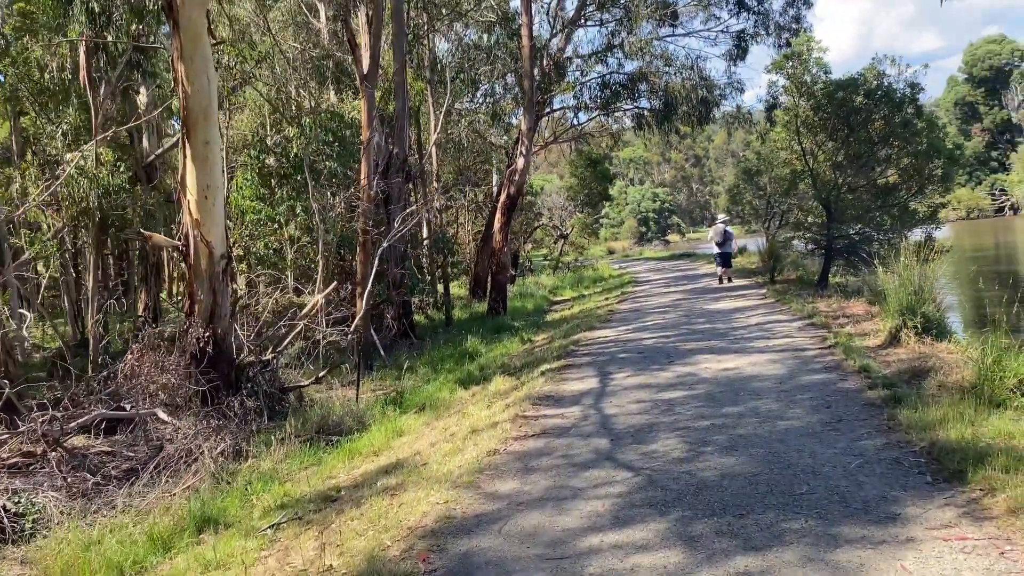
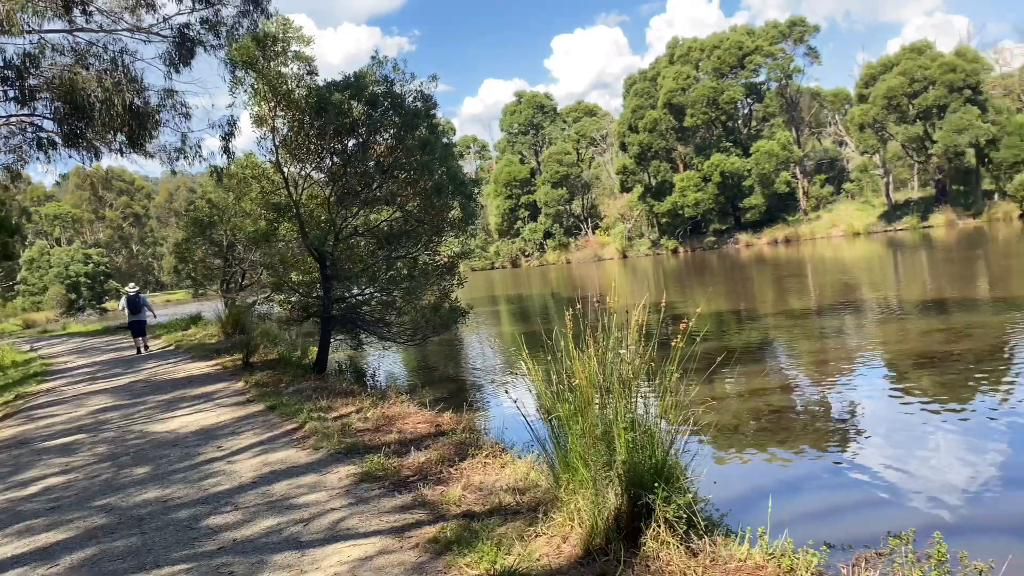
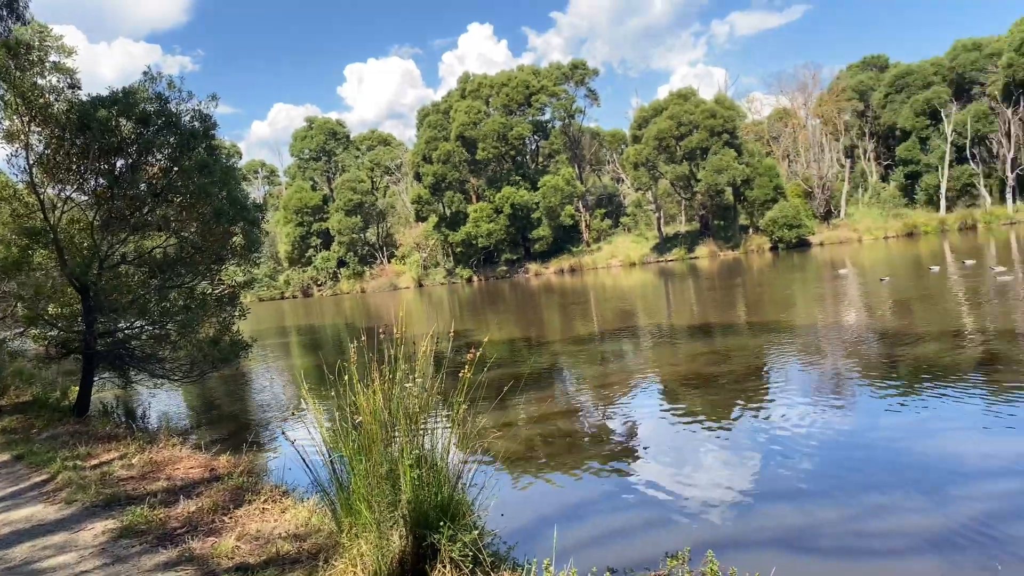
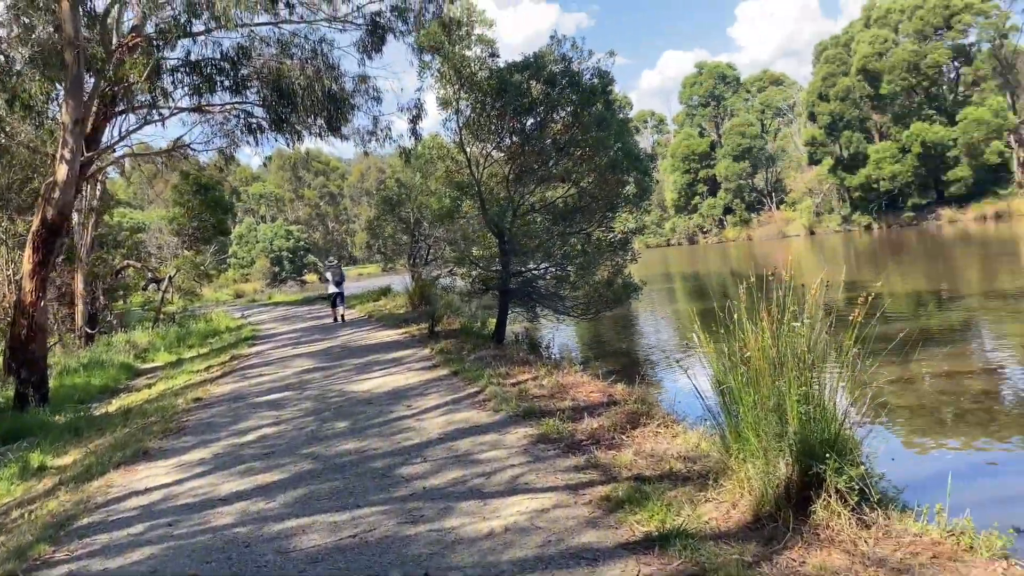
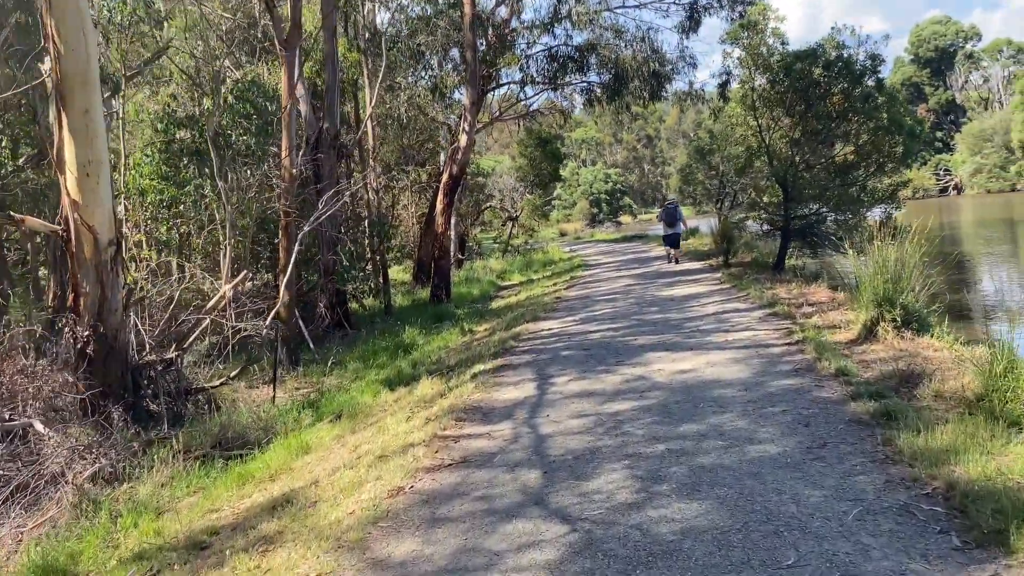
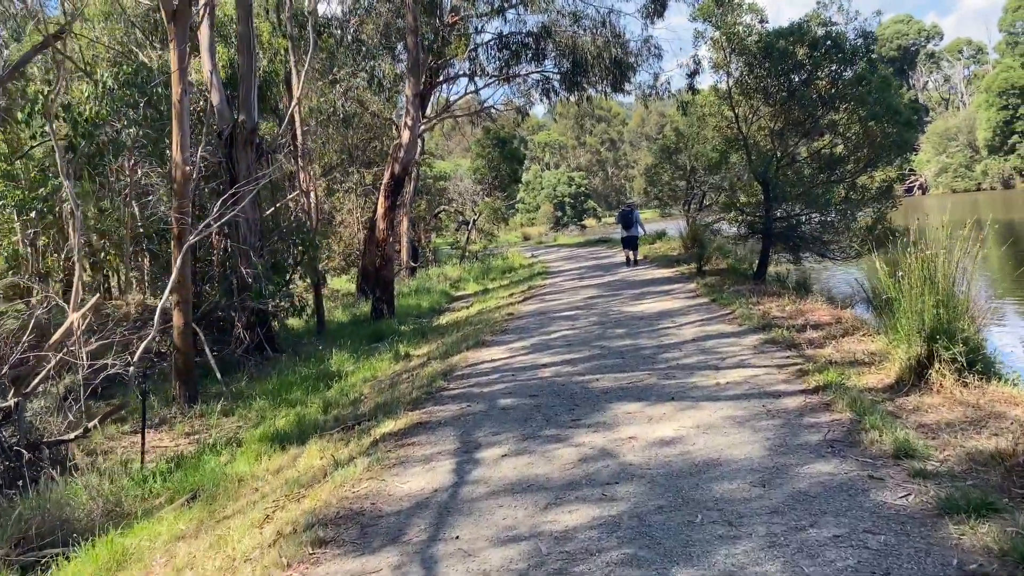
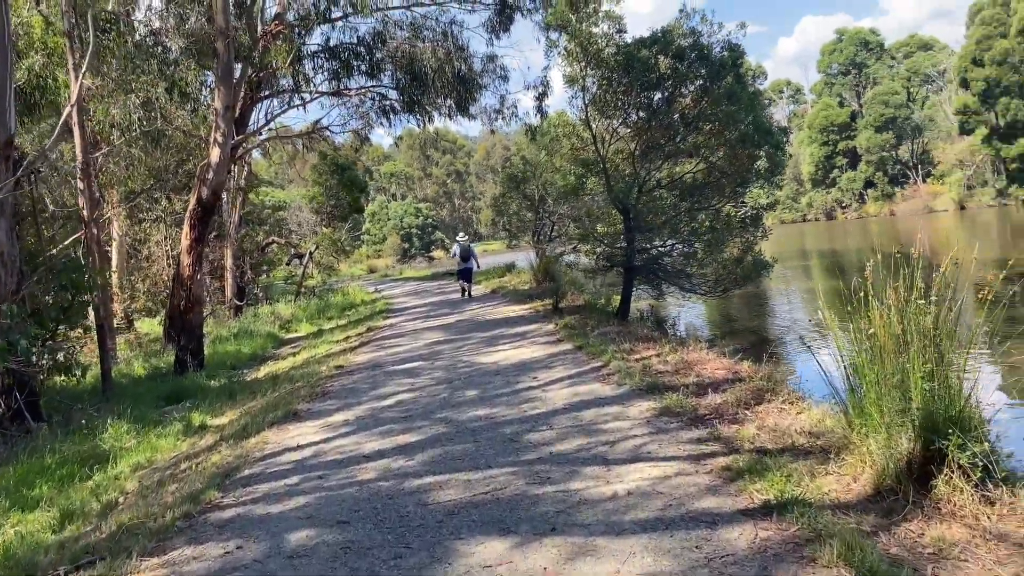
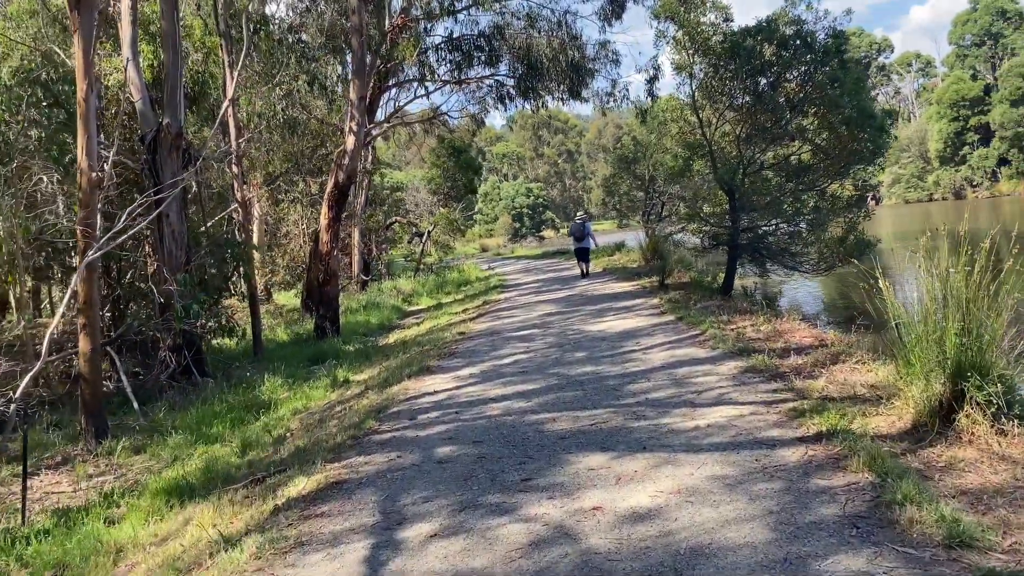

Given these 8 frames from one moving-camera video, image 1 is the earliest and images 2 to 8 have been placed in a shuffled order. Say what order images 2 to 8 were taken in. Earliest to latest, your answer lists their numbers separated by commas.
5, 6, 8, 7, 4, 2, 3
